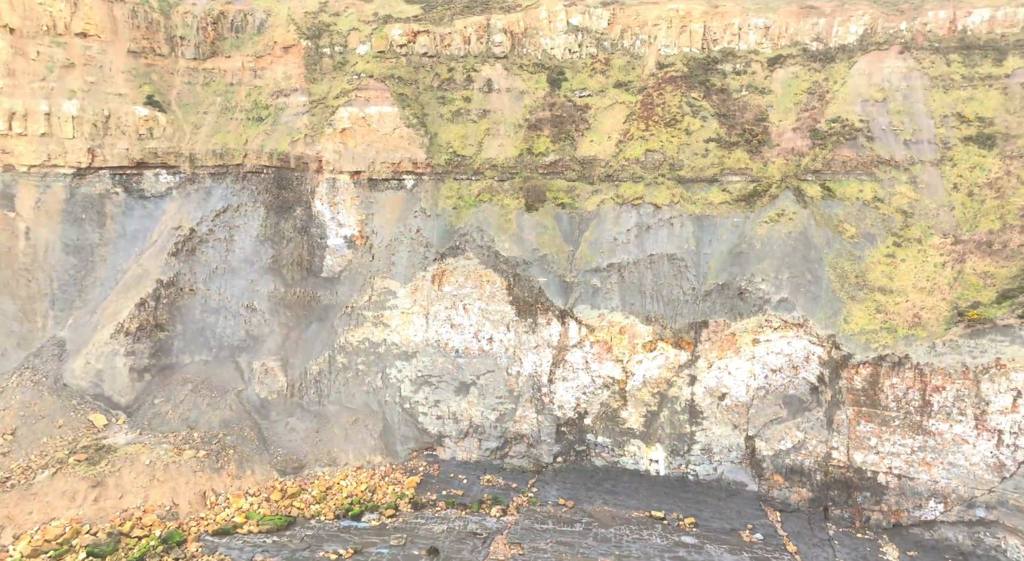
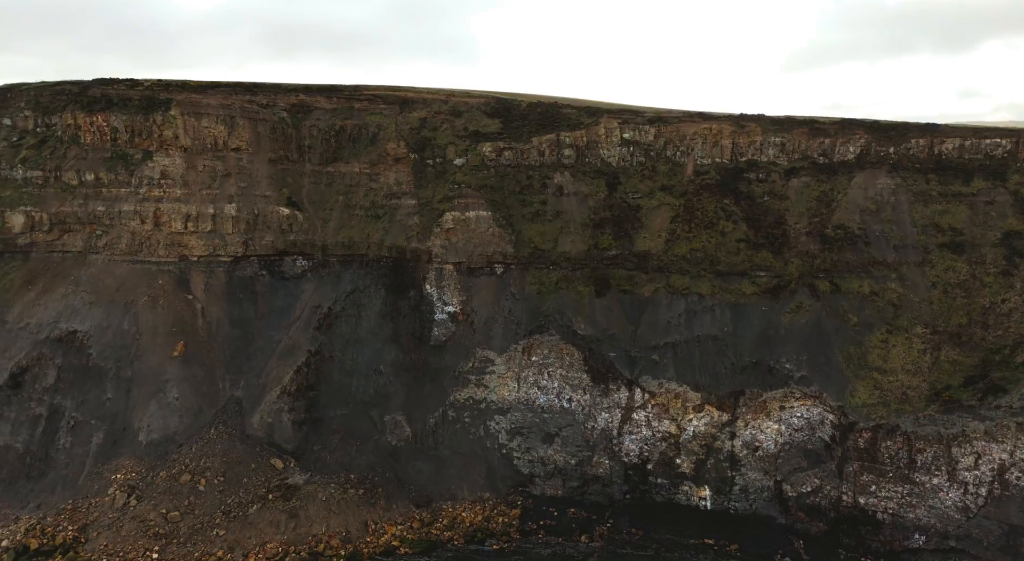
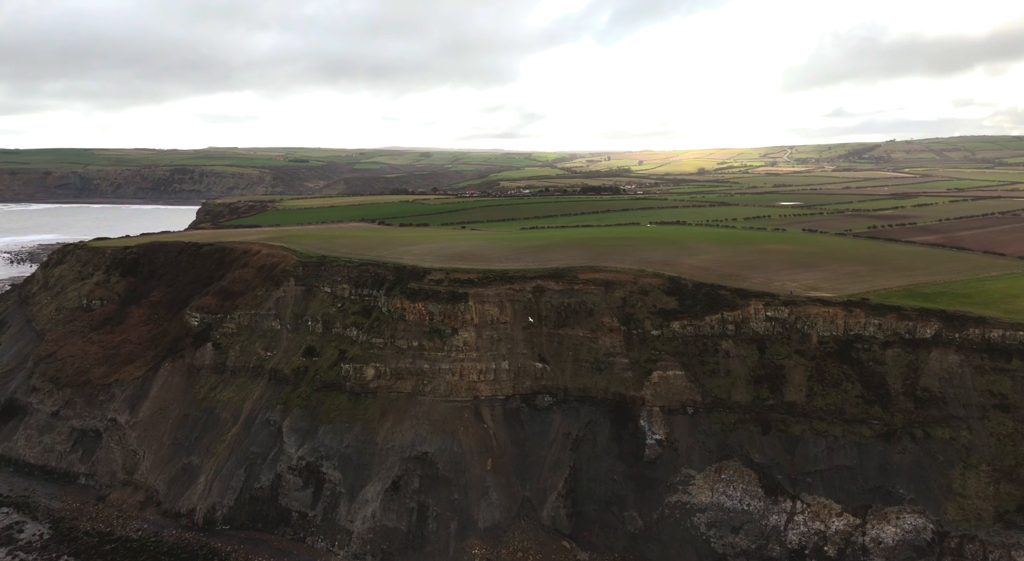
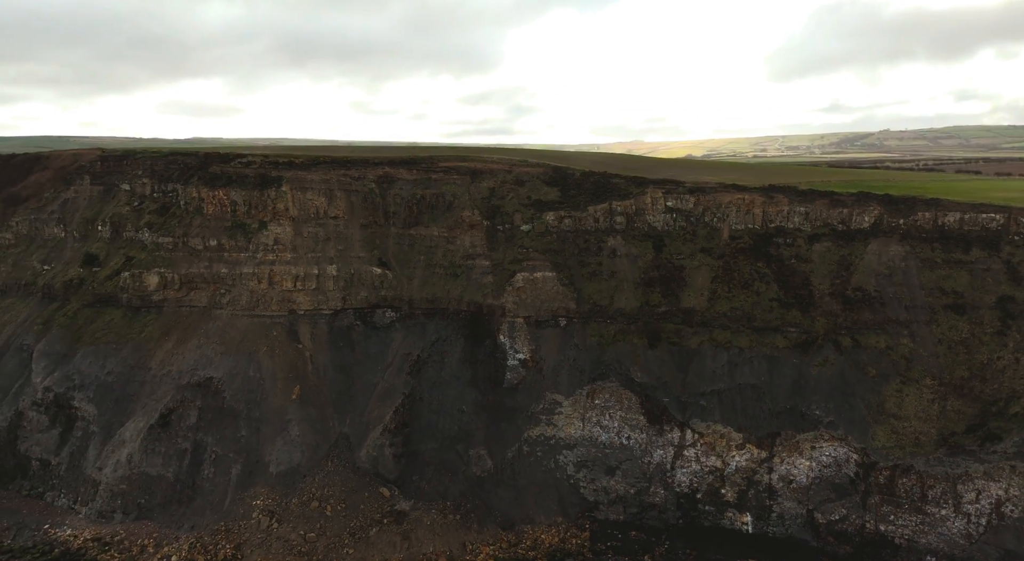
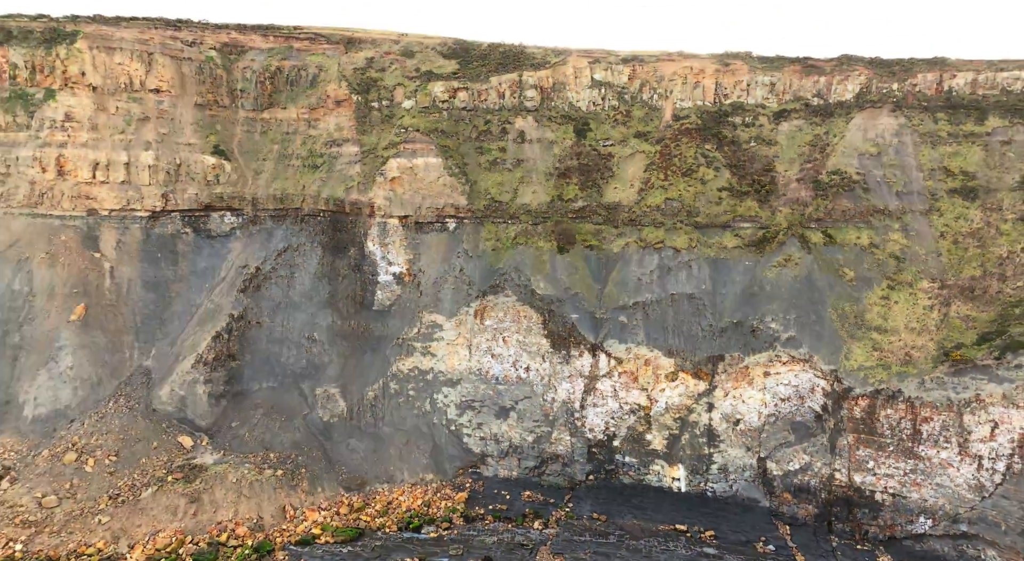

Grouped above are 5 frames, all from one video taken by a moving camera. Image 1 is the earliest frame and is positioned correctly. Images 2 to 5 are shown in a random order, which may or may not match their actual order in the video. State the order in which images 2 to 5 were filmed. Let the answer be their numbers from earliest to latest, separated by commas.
5, 2, 4, 3
